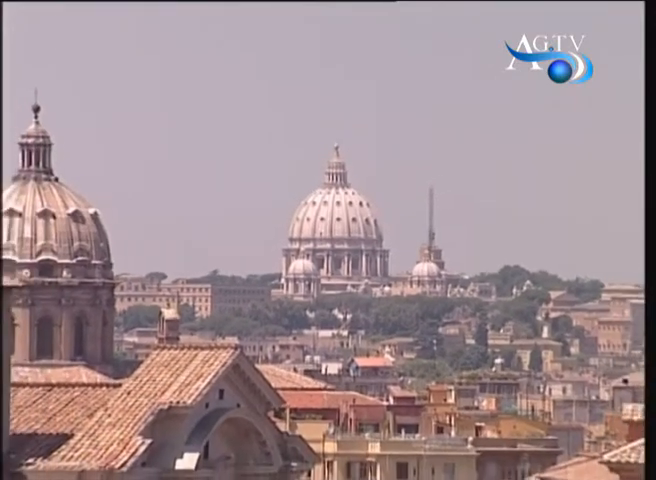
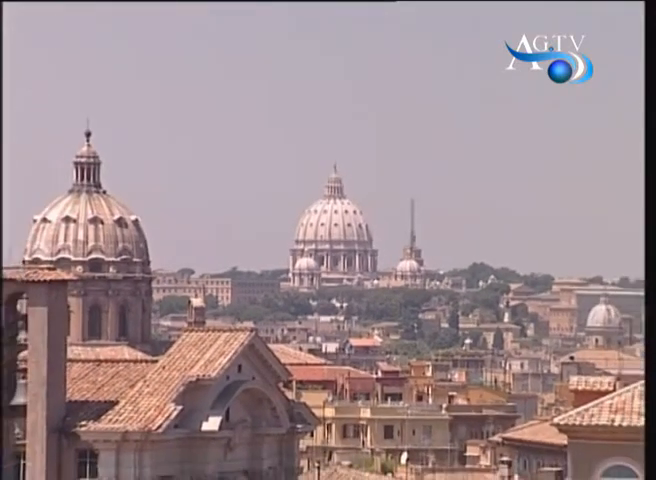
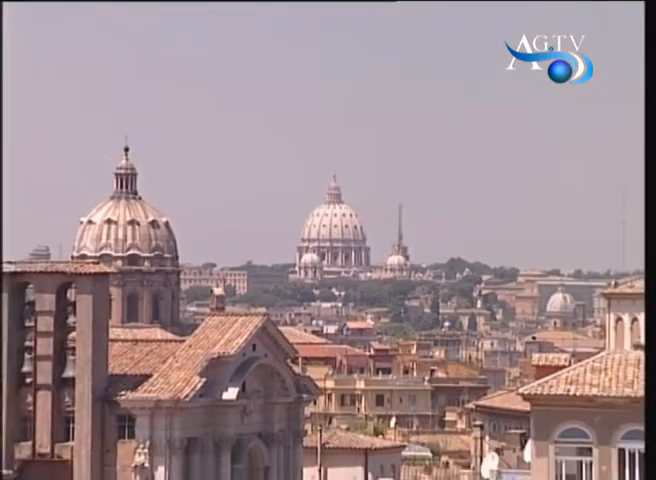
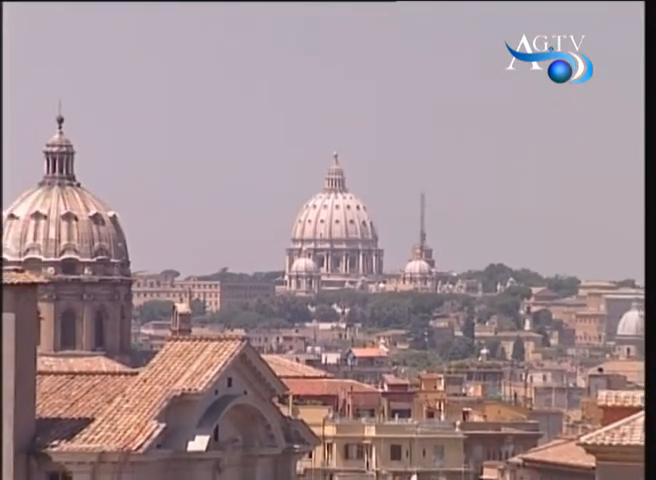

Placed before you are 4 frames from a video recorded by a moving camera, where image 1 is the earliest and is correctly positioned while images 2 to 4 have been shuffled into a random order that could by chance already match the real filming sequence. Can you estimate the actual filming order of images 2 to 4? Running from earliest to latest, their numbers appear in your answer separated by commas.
4, 2, 3
